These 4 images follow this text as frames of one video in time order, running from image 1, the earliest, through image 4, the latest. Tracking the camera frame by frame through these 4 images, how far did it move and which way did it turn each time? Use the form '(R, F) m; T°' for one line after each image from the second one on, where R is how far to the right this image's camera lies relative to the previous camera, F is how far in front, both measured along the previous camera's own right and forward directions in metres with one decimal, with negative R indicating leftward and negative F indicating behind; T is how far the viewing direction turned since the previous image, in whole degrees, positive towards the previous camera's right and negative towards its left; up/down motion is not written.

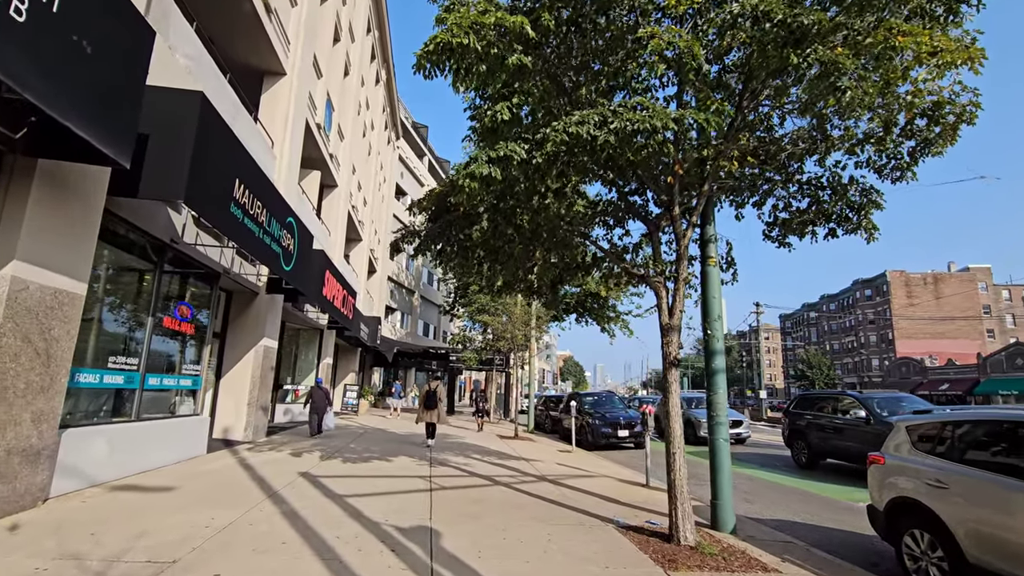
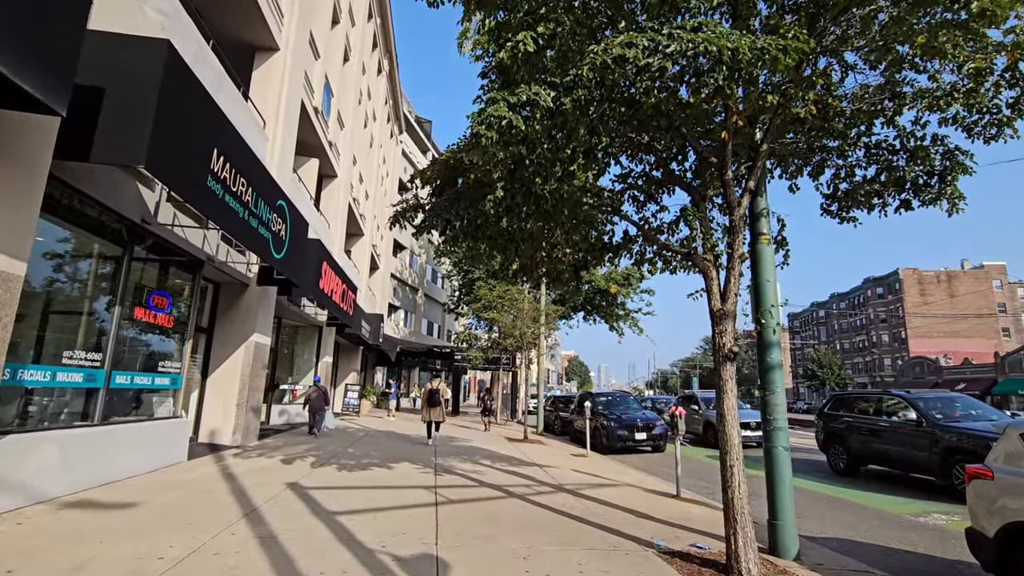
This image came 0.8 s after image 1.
(-0.2, +0.9) m; 0°
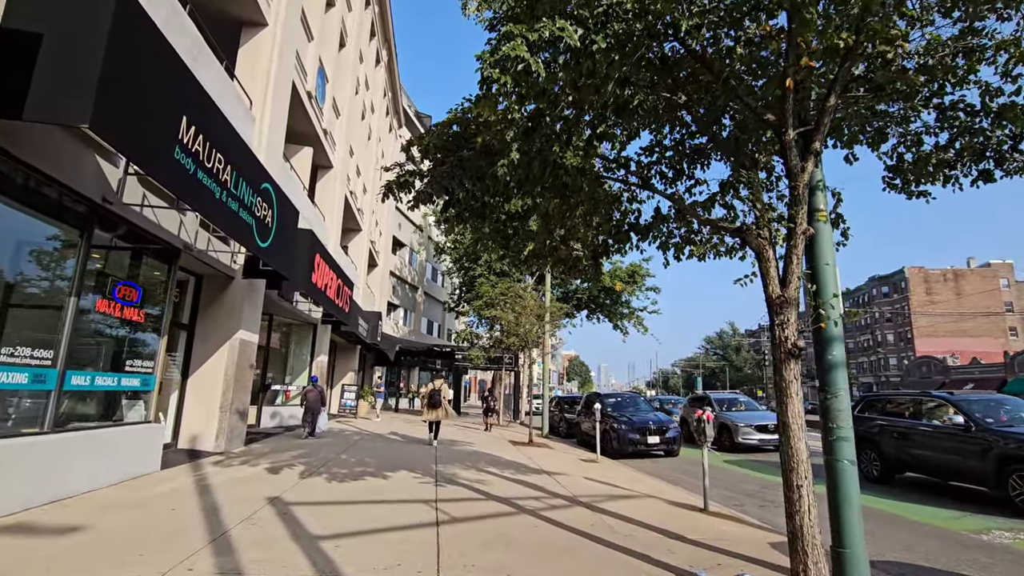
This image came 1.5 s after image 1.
(-0.1, +0.8) m; 0°
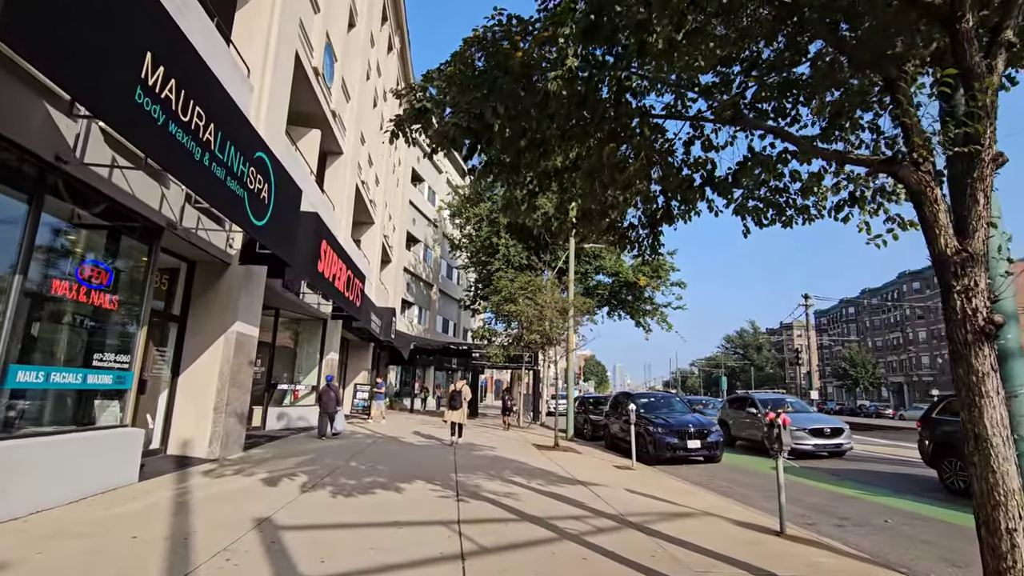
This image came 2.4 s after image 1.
(-0.3, +1.2) m; -2°
